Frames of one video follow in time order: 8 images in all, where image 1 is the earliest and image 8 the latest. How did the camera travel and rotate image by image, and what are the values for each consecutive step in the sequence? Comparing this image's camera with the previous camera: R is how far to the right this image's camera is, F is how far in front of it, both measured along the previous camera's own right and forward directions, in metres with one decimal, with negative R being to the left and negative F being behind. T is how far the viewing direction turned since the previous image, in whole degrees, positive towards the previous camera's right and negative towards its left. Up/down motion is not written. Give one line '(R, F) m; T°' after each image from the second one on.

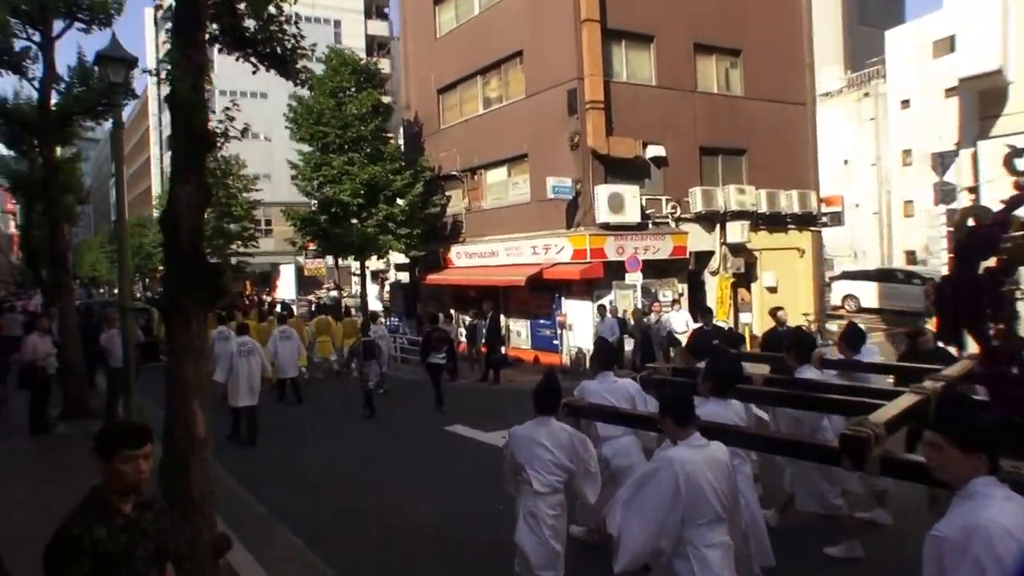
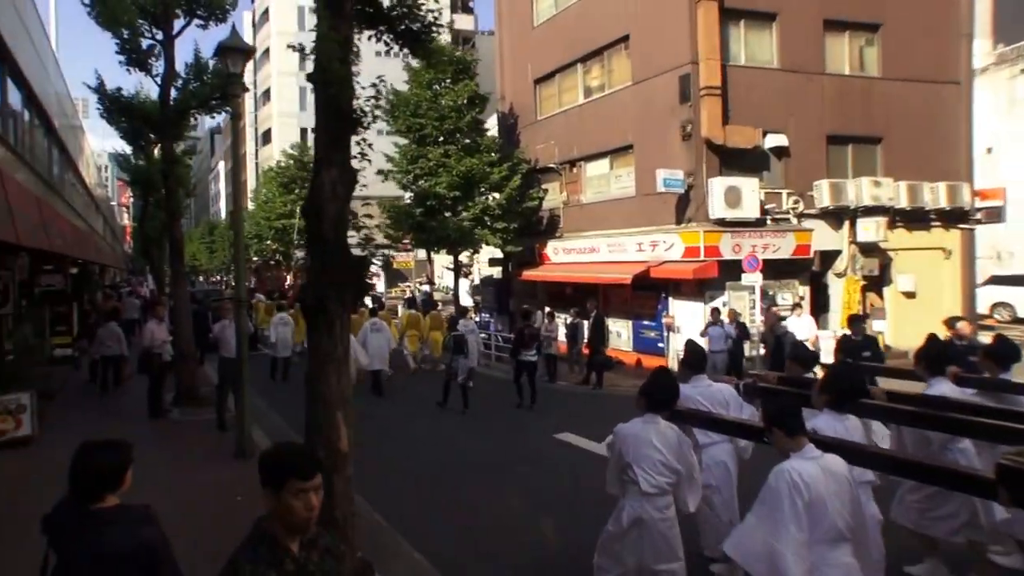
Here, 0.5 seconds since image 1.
(-0.6, +0.8) m; -5°
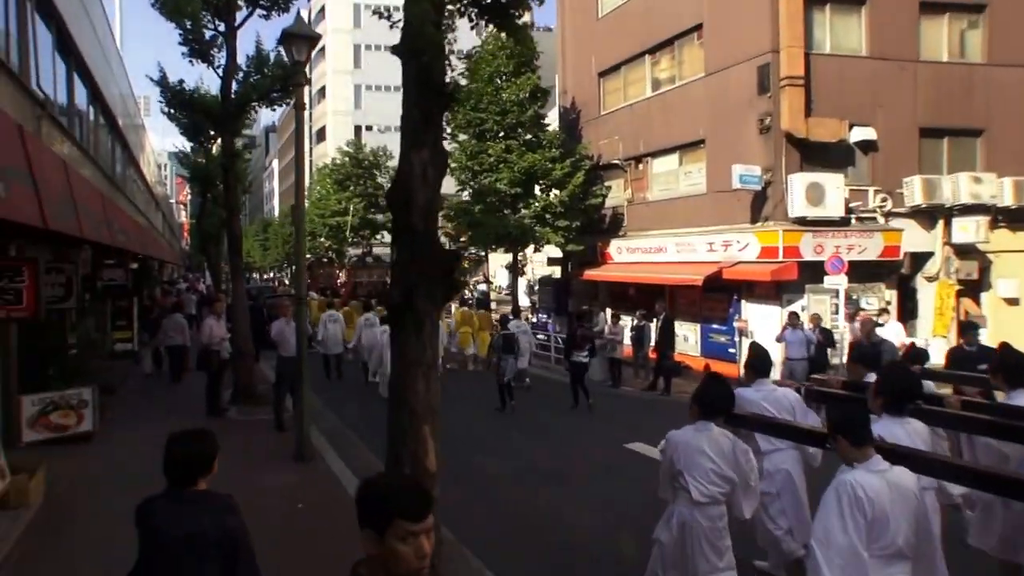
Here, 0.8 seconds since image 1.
(-0.3, +0.7) m; -3°
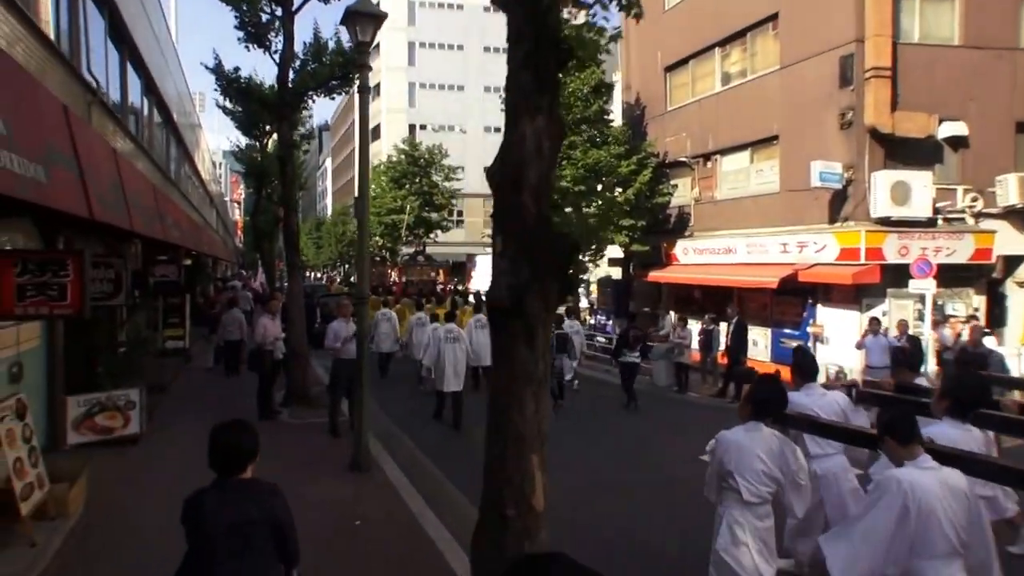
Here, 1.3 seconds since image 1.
(-0.3, +0.6) m; -3°
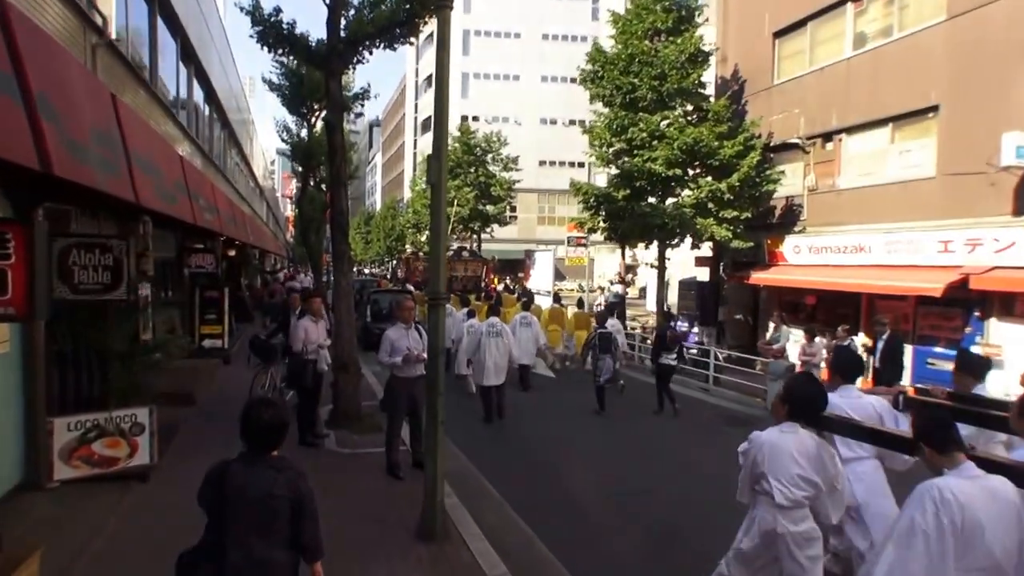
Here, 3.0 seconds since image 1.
(-0.7, +2.6) m; -3°
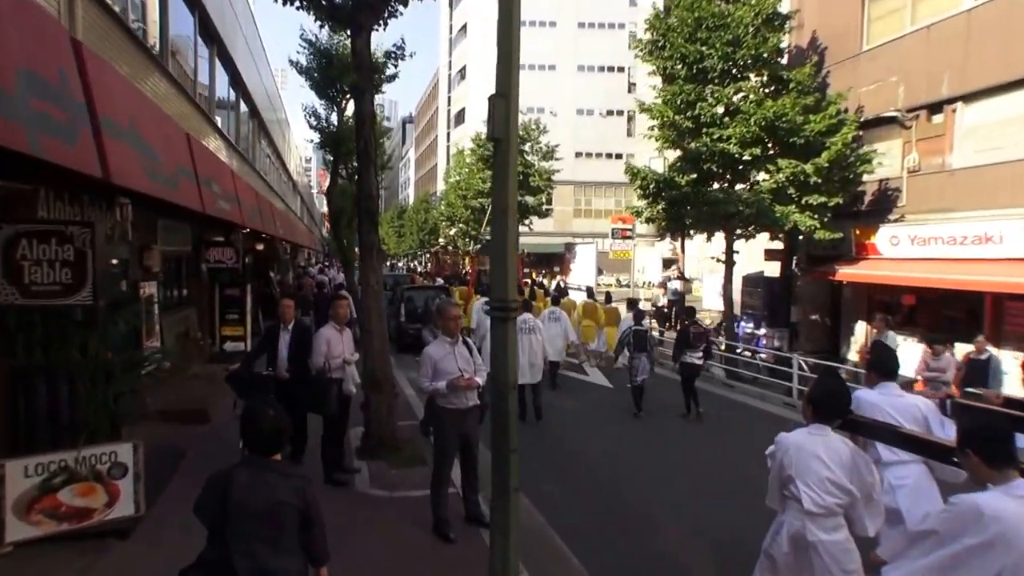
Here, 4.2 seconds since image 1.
(-0.4, +1.9) m; -2°
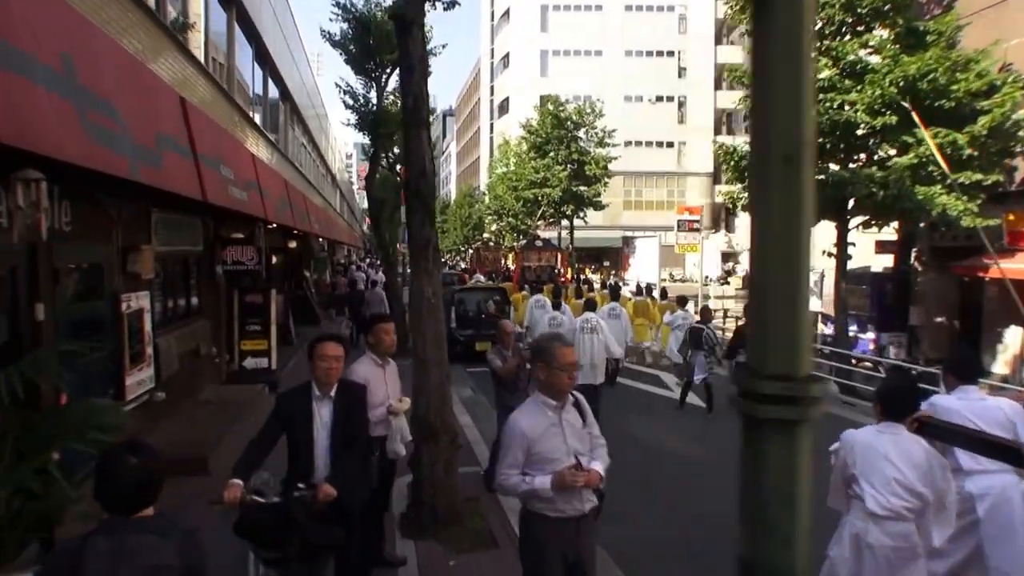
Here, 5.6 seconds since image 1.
(-0.5, +2.5) m; -3°
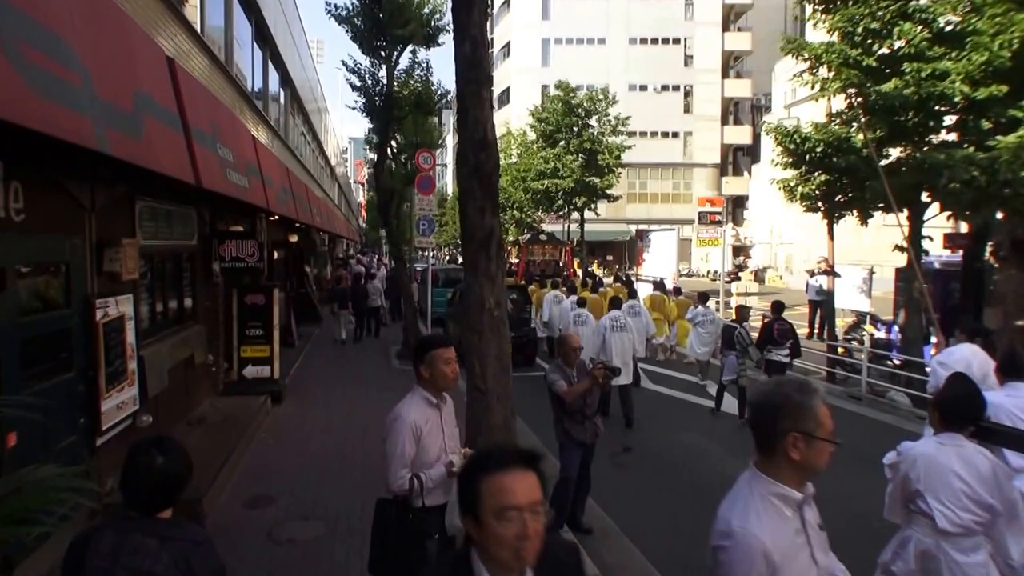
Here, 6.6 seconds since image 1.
(-0.6, +1.6) m; 0°
